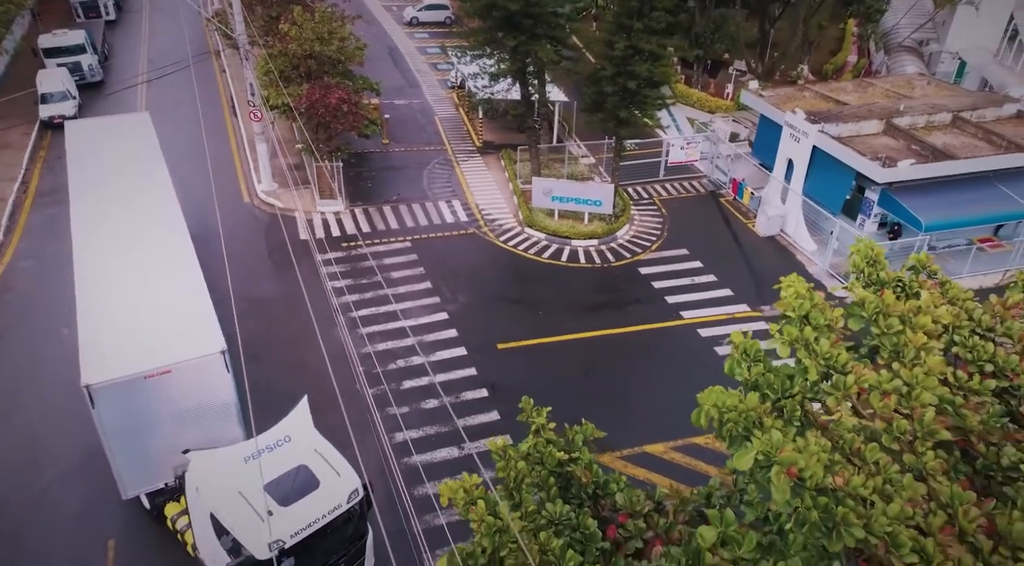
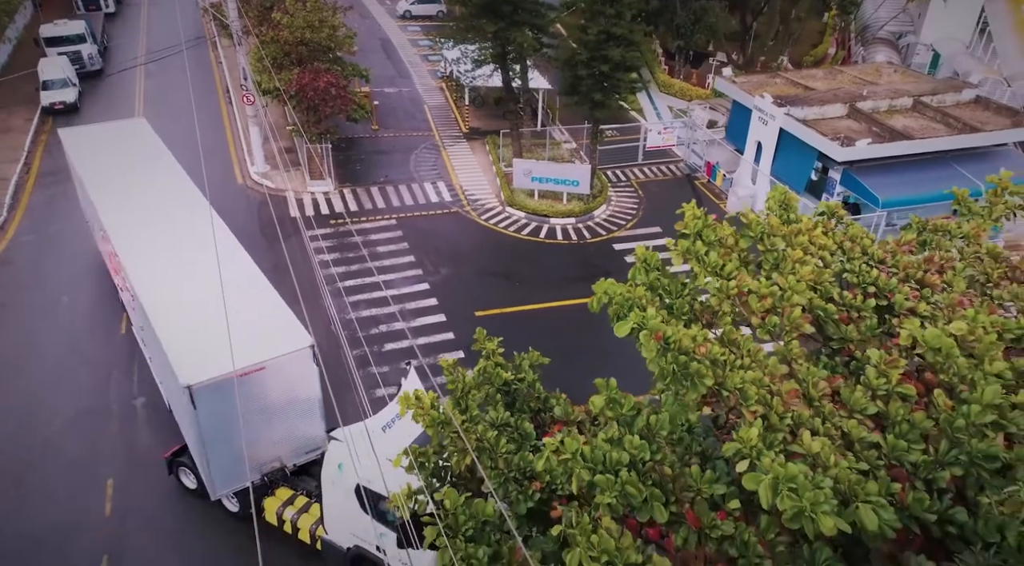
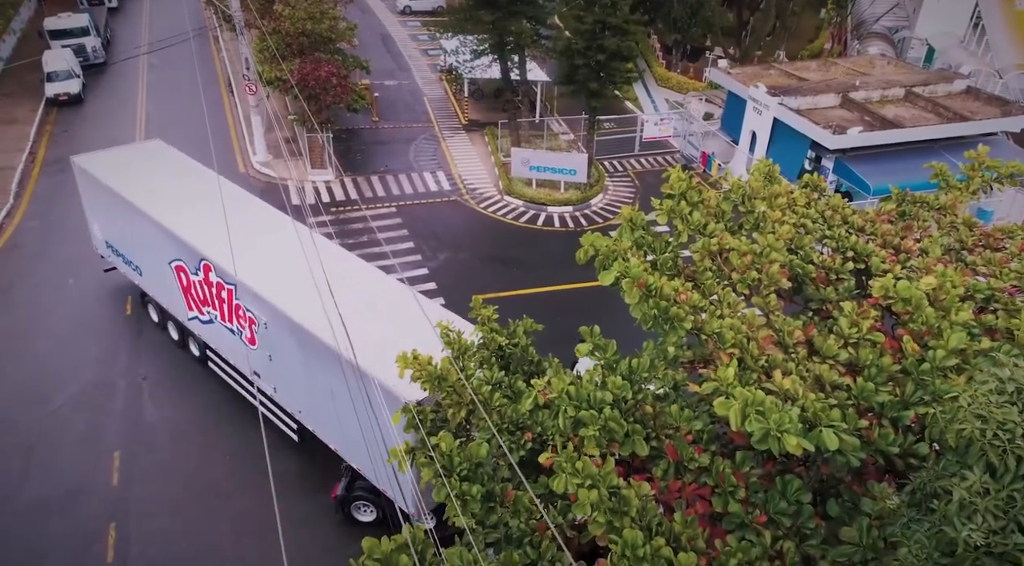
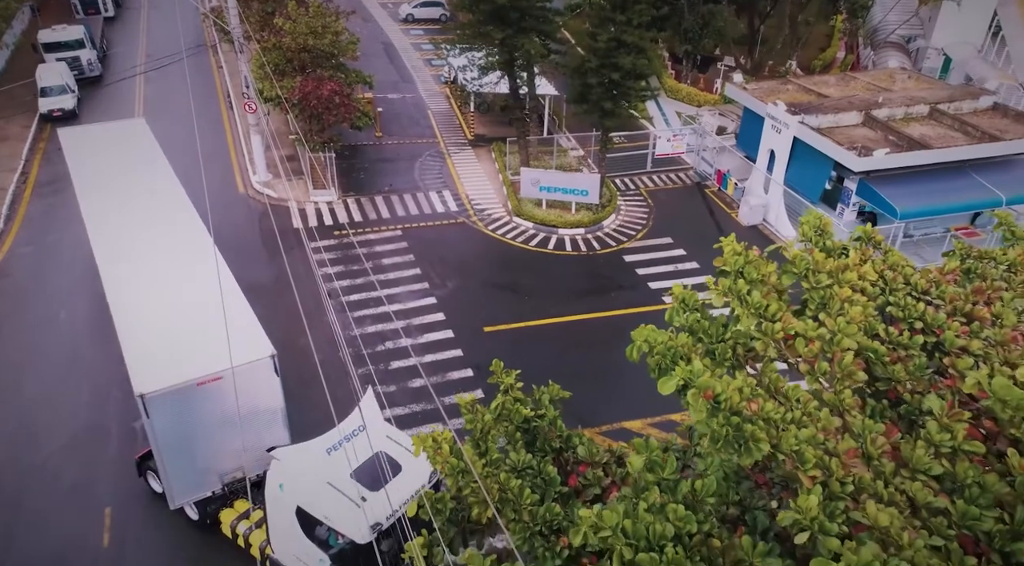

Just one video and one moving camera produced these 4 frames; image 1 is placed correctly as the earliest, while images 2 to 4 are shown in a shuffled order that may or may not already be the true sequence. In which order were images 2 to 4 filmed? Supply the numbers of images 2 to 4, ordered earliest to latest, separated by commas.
4, 2, 3
